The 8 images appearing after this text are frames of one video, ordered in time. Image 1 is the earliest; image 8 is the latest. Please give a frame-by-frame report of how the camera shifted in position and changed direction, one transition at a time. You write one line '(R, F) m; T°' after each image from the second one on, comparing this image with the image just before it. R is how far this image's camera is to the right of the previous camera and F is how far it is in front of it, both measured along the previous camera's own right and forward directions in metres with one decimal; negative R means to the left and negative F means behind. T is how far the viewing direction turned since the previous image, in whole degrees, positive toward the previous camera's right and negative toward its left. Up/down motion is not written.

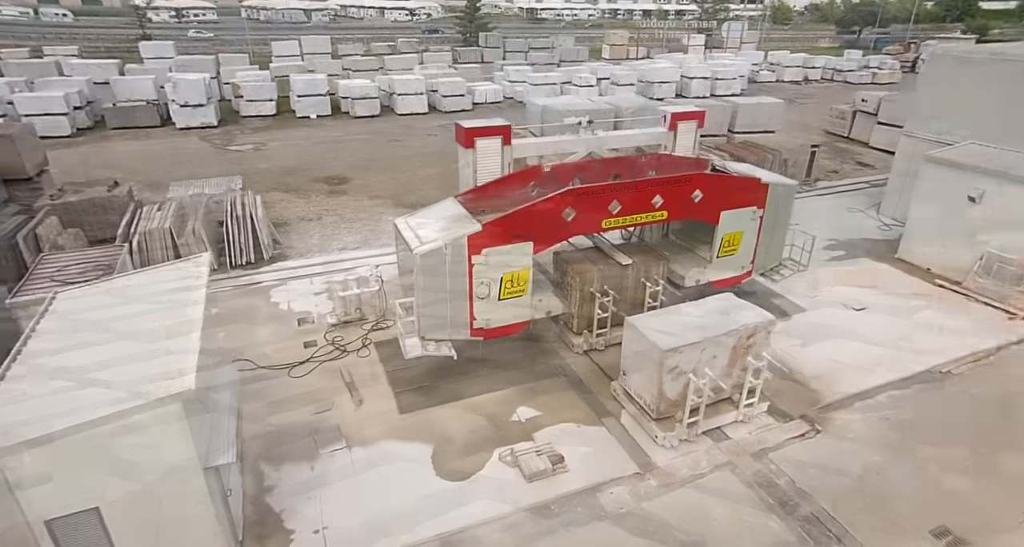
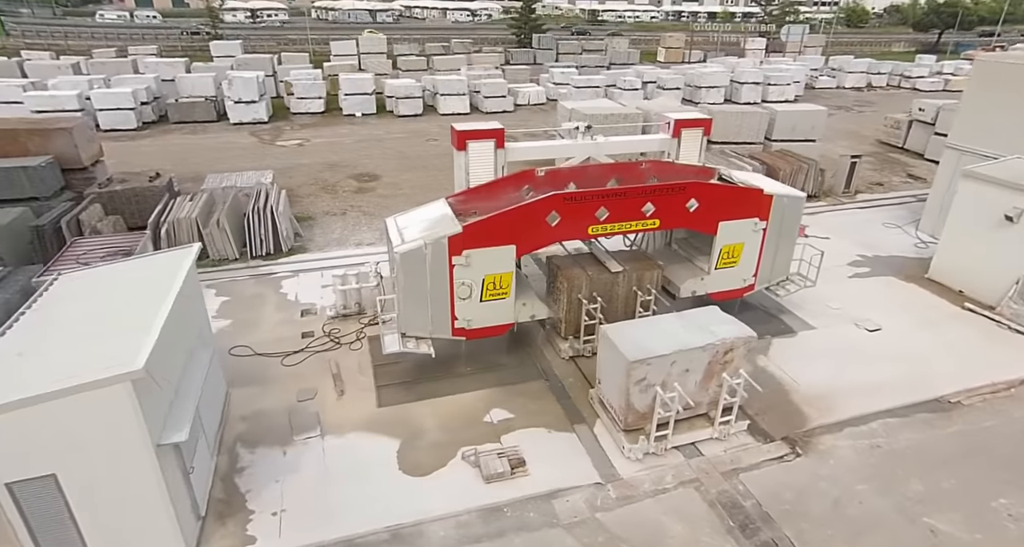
(+0.9, 0.0) m; -6°
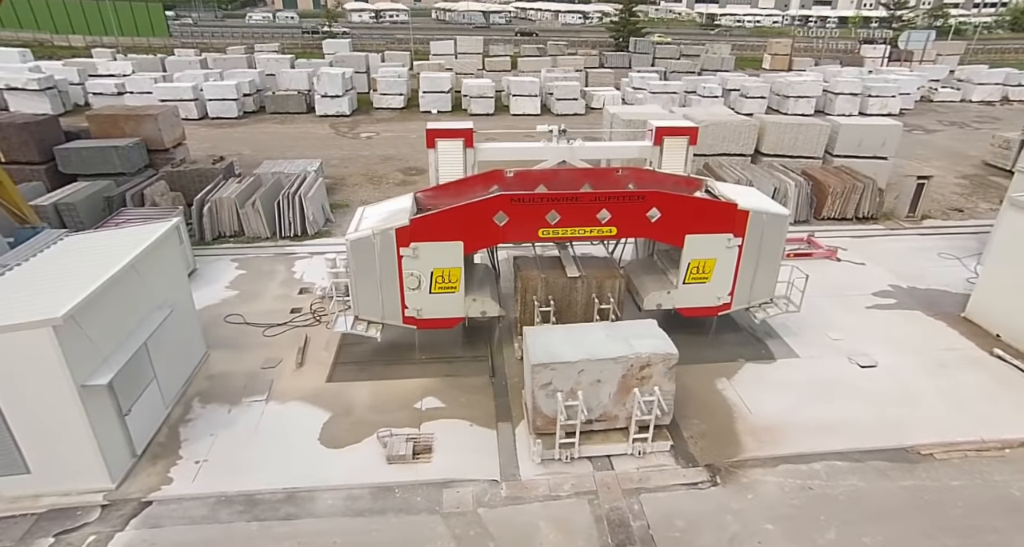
(+2.0, 0.0) m; -11°
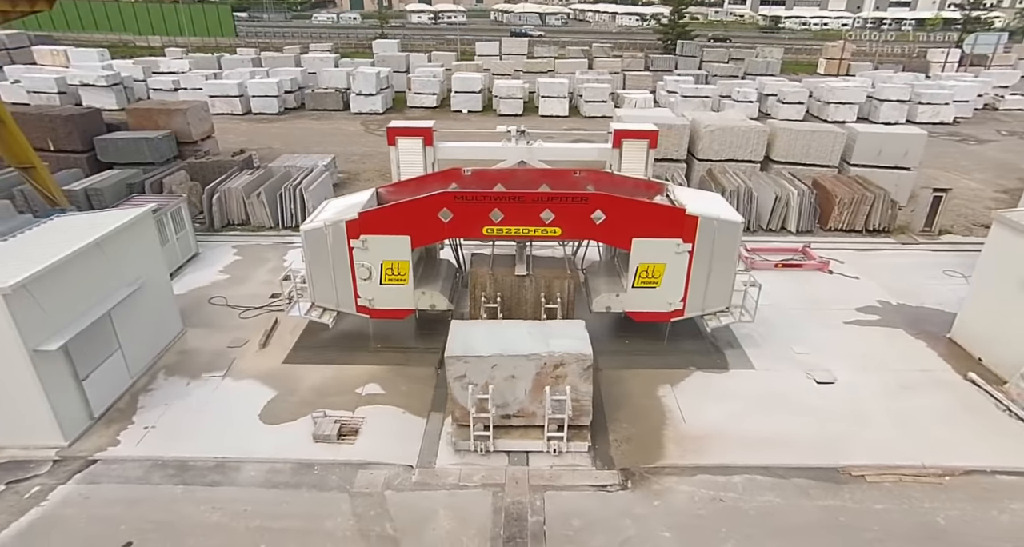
(+1.5, -0.1) m; -6°
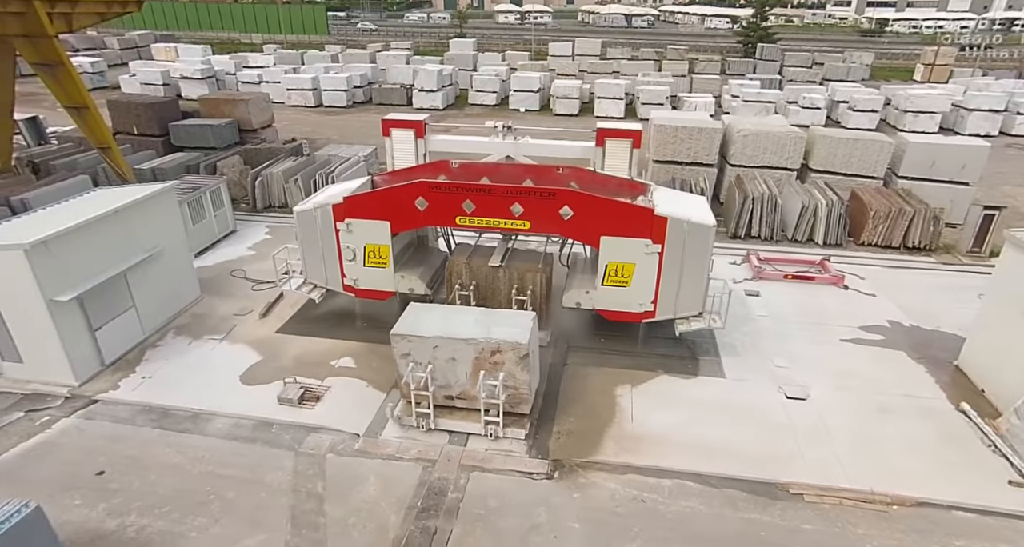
(+1.5, -0.1) m; -8°
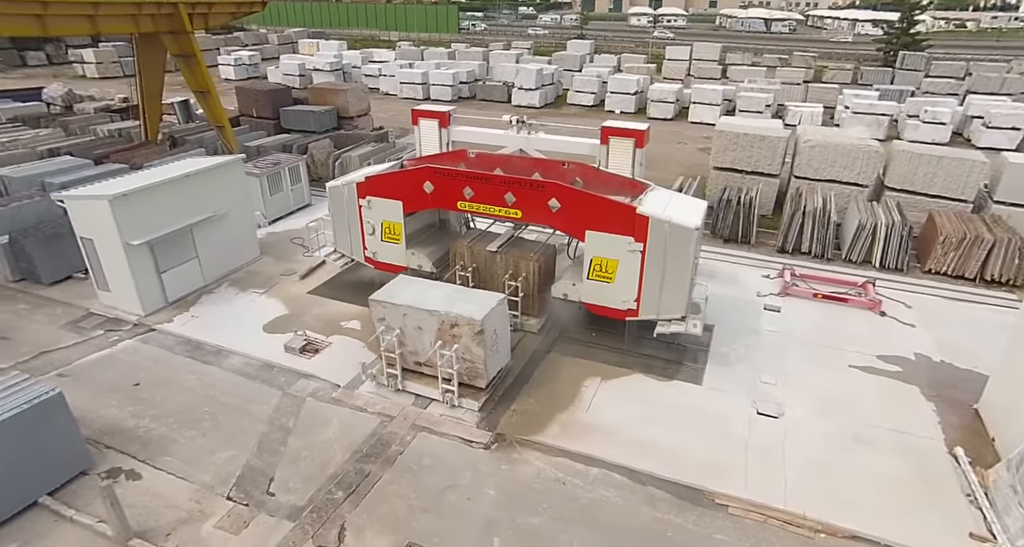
(+1.9, -0.2) m; -12°
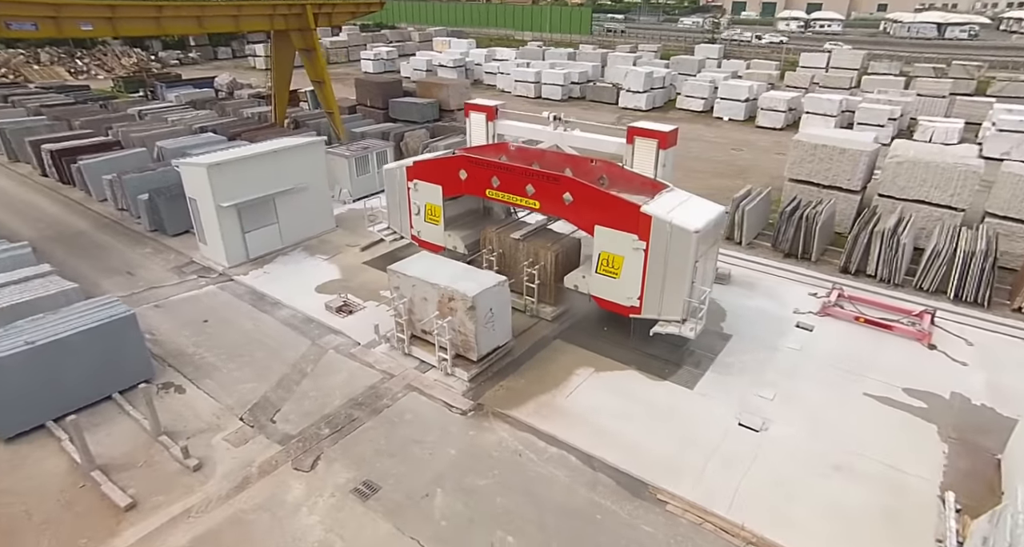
(+1.7, -0.3) m; -12°
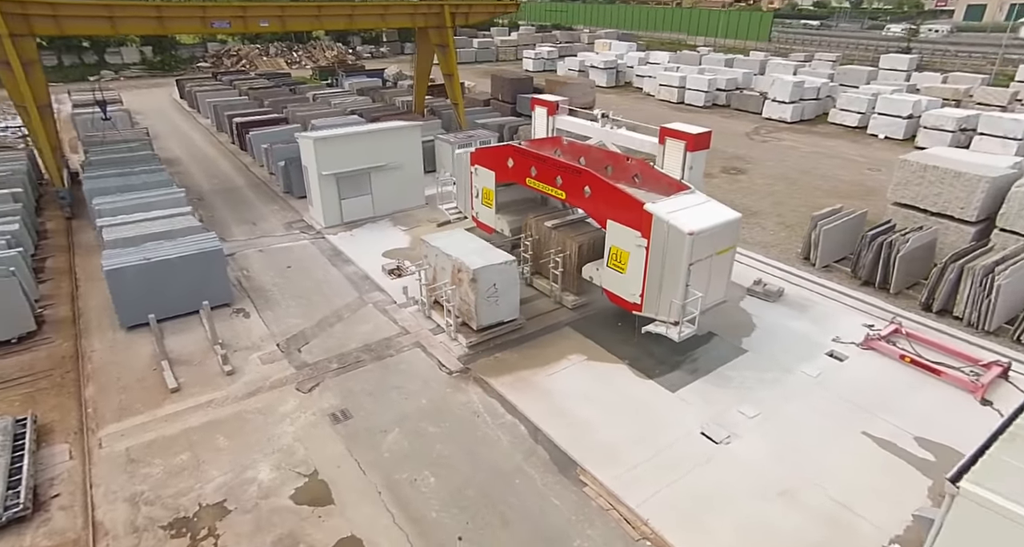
(+2.2, -0.2) m; -16°
